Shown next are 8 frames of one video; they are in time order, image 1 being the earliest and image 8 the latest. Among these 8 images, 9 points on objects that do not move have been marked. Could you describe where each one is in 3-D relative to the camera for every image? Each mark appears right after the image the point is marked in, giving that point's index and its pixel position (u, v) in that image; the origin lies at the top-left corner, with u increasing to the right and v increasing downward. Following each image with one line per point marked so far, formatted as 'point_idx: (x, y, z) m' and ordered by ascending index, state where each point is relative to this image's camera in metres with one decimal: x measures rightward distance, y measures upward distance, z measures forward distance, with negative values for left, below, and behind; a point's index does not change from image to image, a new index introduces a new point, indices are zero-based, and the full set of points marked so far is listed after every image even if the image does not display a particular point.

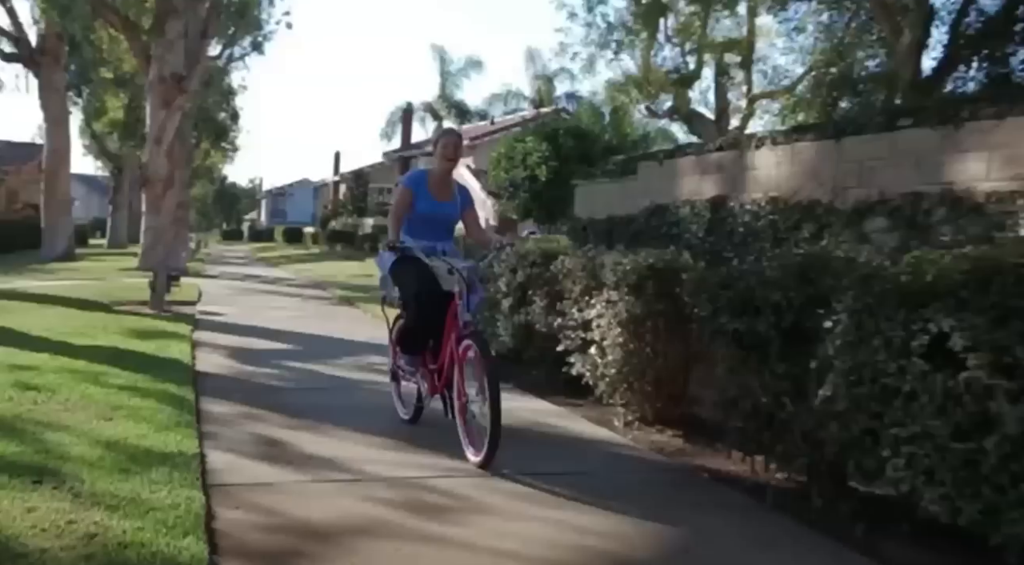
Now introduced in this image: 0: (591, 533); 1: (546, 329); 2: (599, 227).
0: (+0.4, -1.2, +4.4) m
1: (+0.3, -0.4, +8.0) m
2: (+0.9, +0.6, +9.7) m
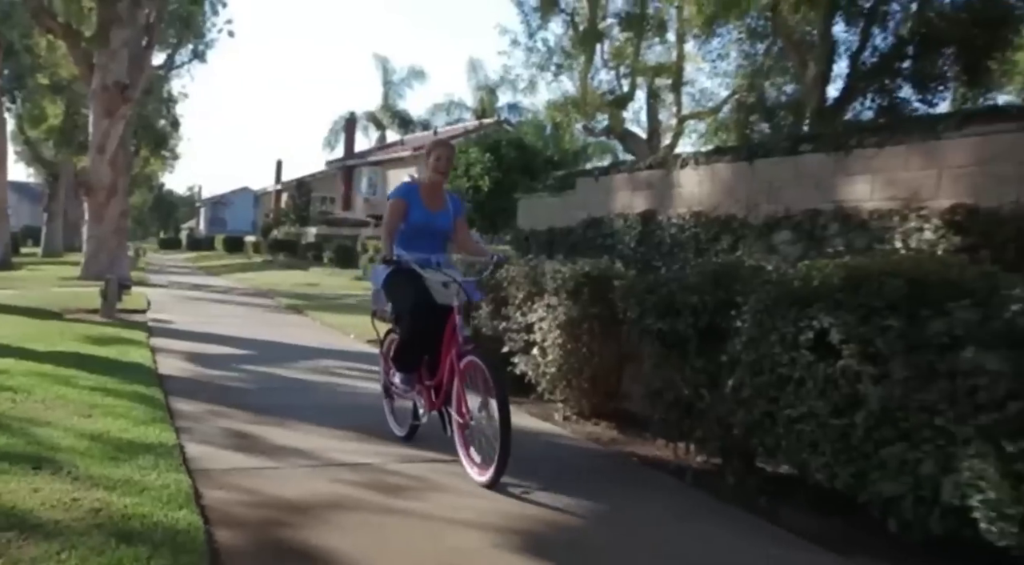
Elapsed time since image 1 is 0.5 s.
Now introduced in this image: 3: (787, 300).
0: (+0.1, -1.2, +5.1) m
1: (-0.2, -0.5, +8.7) m
2: (+0.3, +0.5, +10.4) m
3: (+1.5, -0.1, +4.9) m
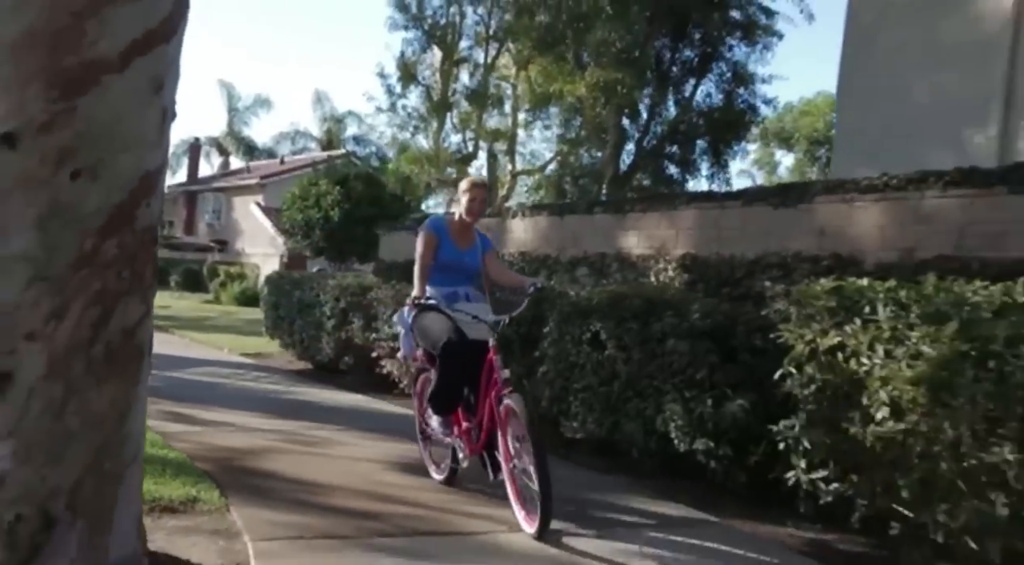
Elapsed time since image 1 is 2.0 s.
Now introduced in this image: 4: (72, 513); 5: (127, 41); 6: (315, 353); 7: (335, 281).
0: (-0.9, -1.4, +7.4) m
1: (-1.8, -0.7, +10.9) m
2: (-1.6, +0.2, +12.8) m
3: (+0.5, -0.3, +7.5) m
4: (-1.8, -0.9, +3.8) m
5: (-1.7, +0.9, +3.8) m
6: (-2.6, -1.0, +12.2) m
7: (-2.3, 0.0, +11.7) m
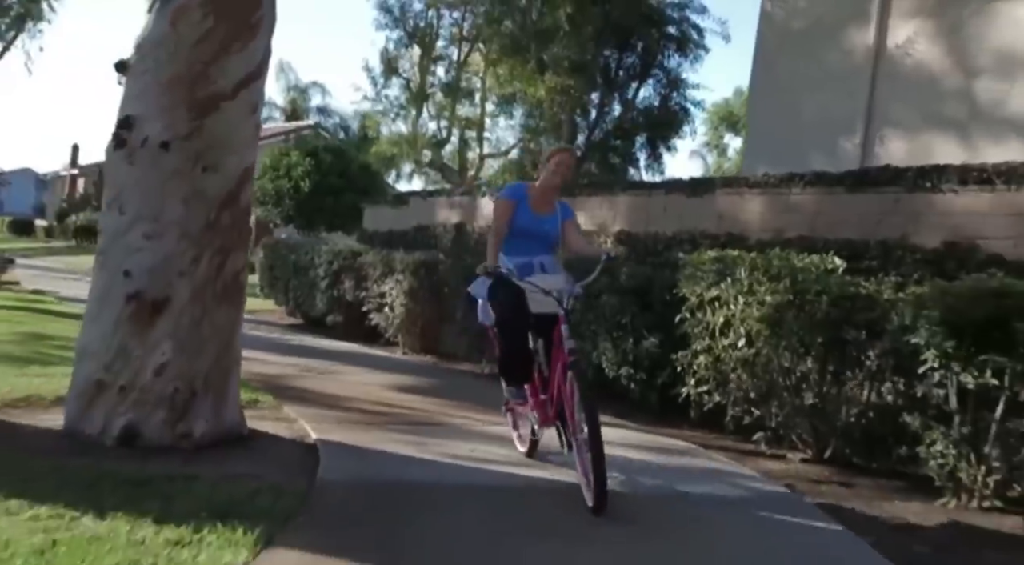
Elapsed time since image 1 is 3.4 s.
0: (-1.2, -1.0, +9.4) m
1: (-2.3, -0.2, +12.9) m
2: (-2.1, +0.8, +14.7) m
3: (+0.2, +0.1, +9.5) m
4: (-1.9, -0.7, +5.7) m
5: (-1.8, +1.2, +5.7) m
6: (-3.2, -0.4, +14.1) m
7: (-2.8, +0.5, +13.7) m
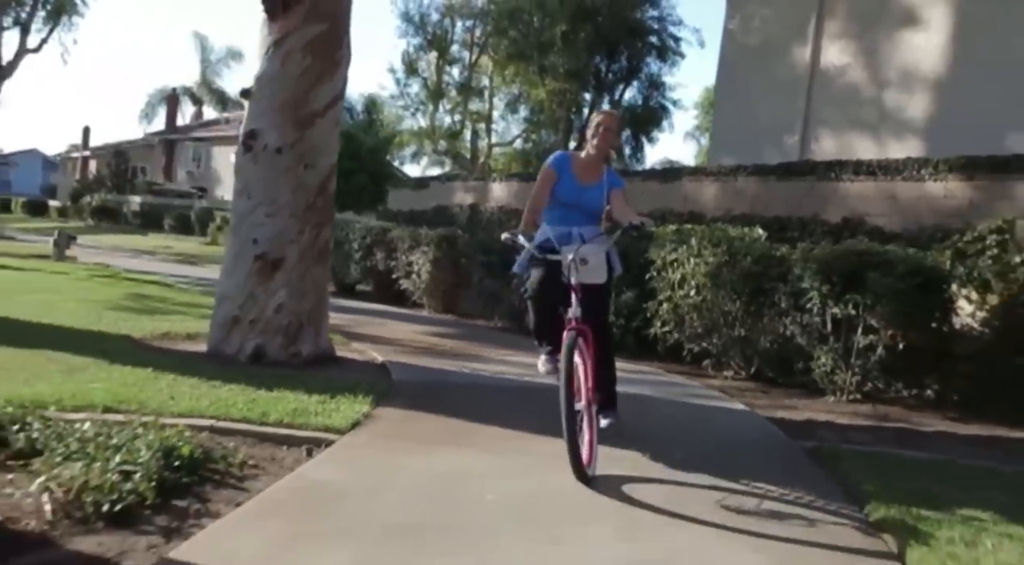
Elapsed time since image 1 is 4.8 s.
0: (-1.1, -0.6, +11.8) m
1: (-2.2, +0.3, +15.2) m
2: (-2.0, +1.3, +17.0) m
3: (+0.3, +0.5, +11.9) m
4: (-1.8, -0.3, +8.1) m
5: (-1.7, +1.5, +8.1) m
6: (-3.1, +0.1, +16.4) m
7: (-2.7, +1.0, +16.0) m
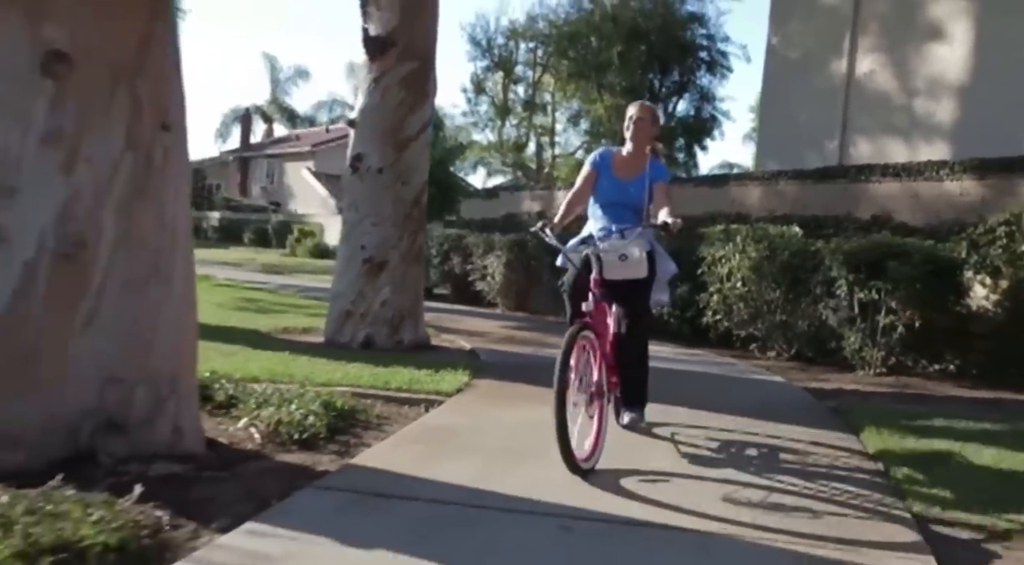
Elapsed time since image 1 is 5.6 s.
0: (-0.1, -0.6, +13.2) m
1: (-1.0, +0.2, +16.7) m
2: (-0.7, +1.2, +18.5) m
3: (+1.3, +0.5, +13.2) m
4: (-1.1, -0.3, +9.6) m
5: (-1.1, +1.5, +9.5) m
6: (-1.8, 0.0, +18.0) m
7: (-1.5, +1.0, +17.5) m
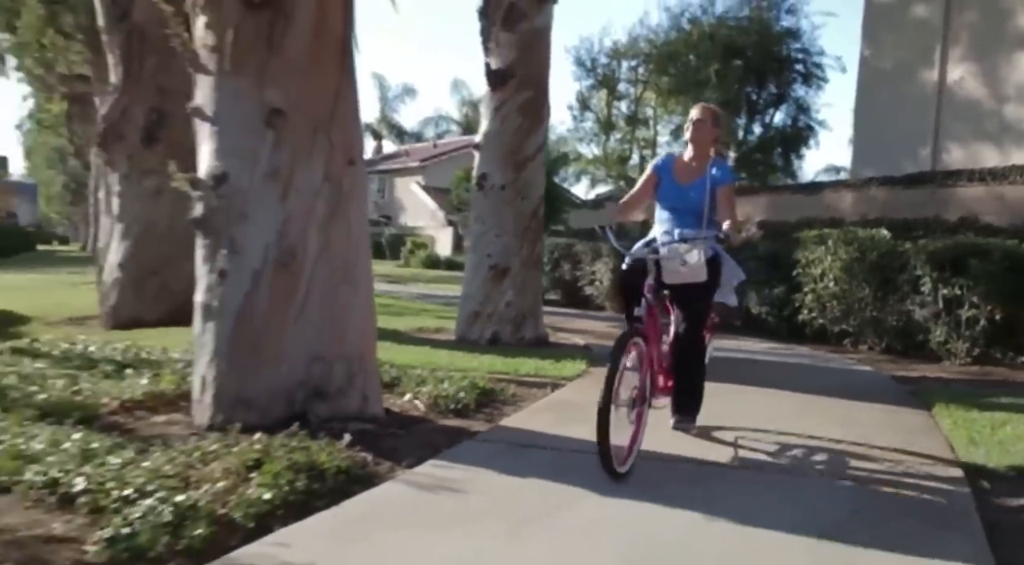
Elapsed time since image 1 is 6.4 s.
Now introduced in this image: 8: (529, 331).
0: (+1.6, -0.7, +14.3) m
1: (+1.1, +0.1, +17.9) m
2: (+1.5, +1.1, +19.7) m
3: (+3.0, +0.5, +14.2) m
4: (+0.2, -0.4, +10.8) m
5: (+0.2, +1.5, +10.8) m
6: (+0.4, -0.1, +19.3) m
7: (+0.7, +0.9, +18.8) m
8: (+0.2, -0.6, +10.8) m
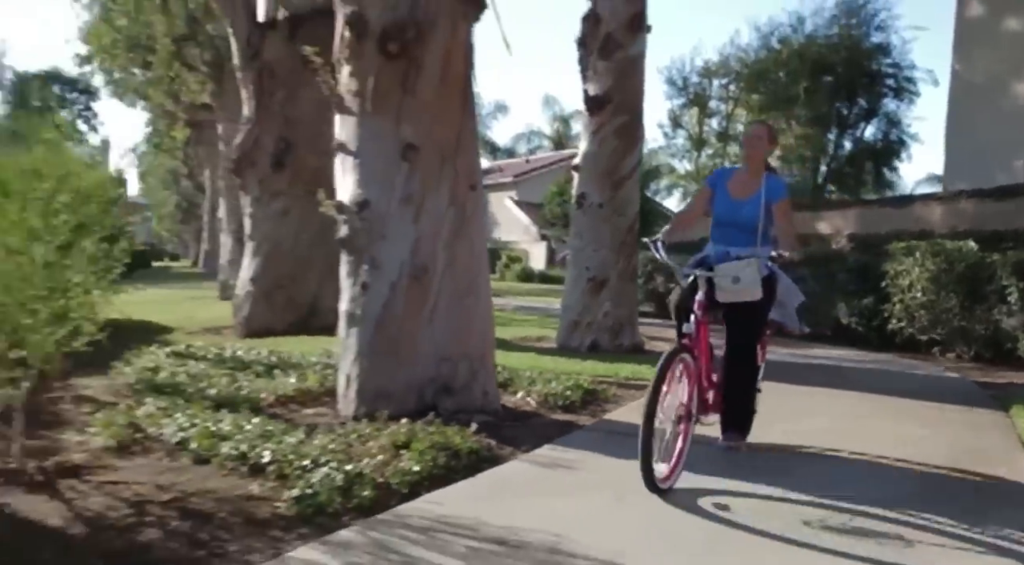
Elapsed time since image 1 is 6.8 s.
0: (+3.2, -0.9, +14.9) m
1: (+3.1, -0.1, +18.5) m
2: (+3.7, +0.8, +20.2) m
3: (+4.5, +0.3, +14.6) m
4: (+1.5, -0.5, +11.5) m
5: (+1.5, +1.3, +11.6) m
6: (+2.5, -0.4, +19.9) m
7: (+2.8, +0.6, +19.4) m
8: (+1.4, -0.7, +11.5) m
